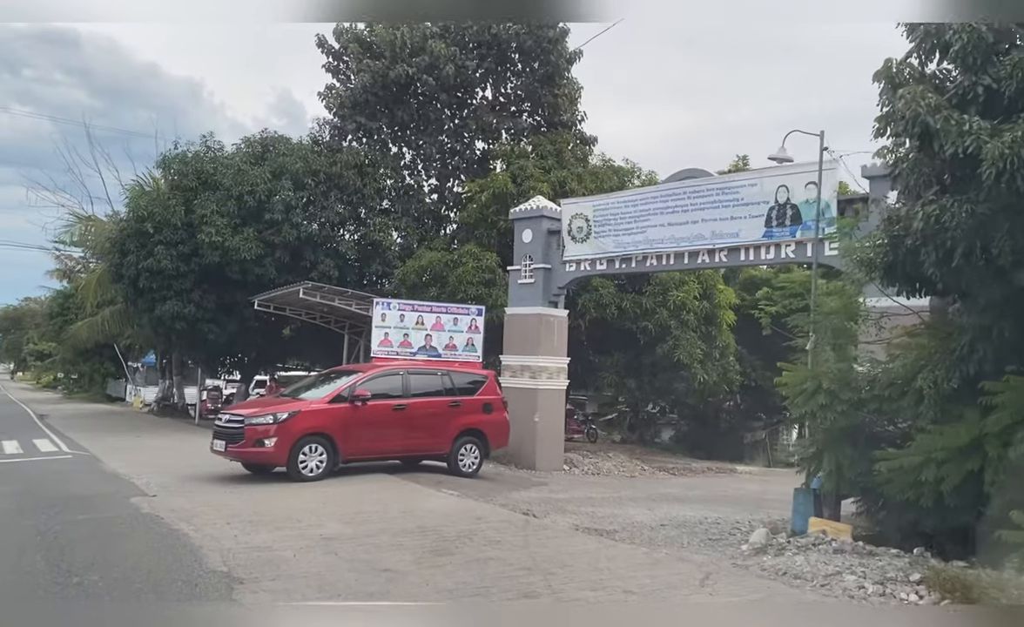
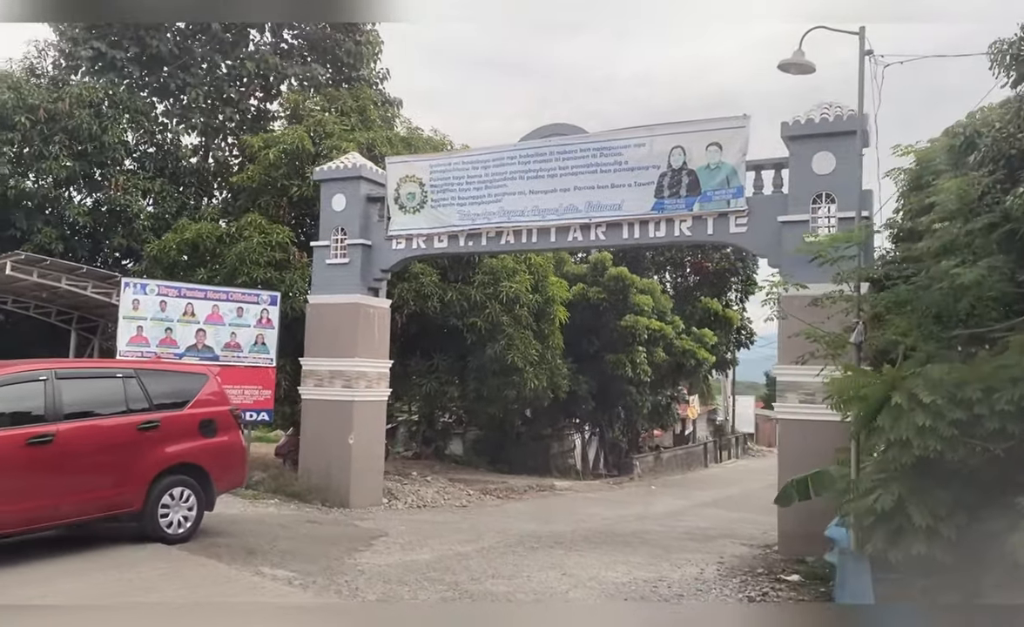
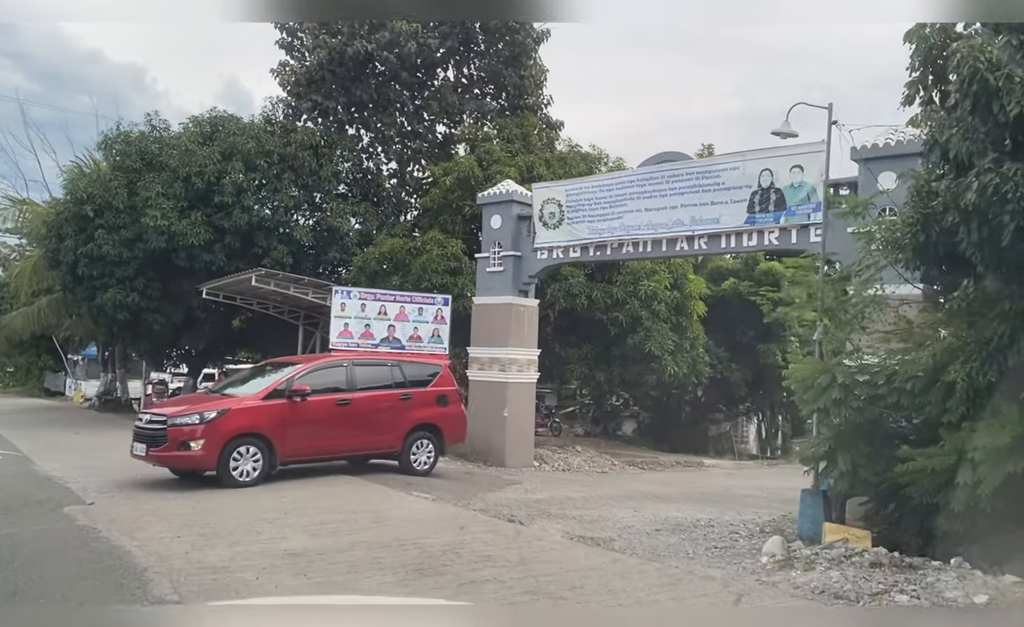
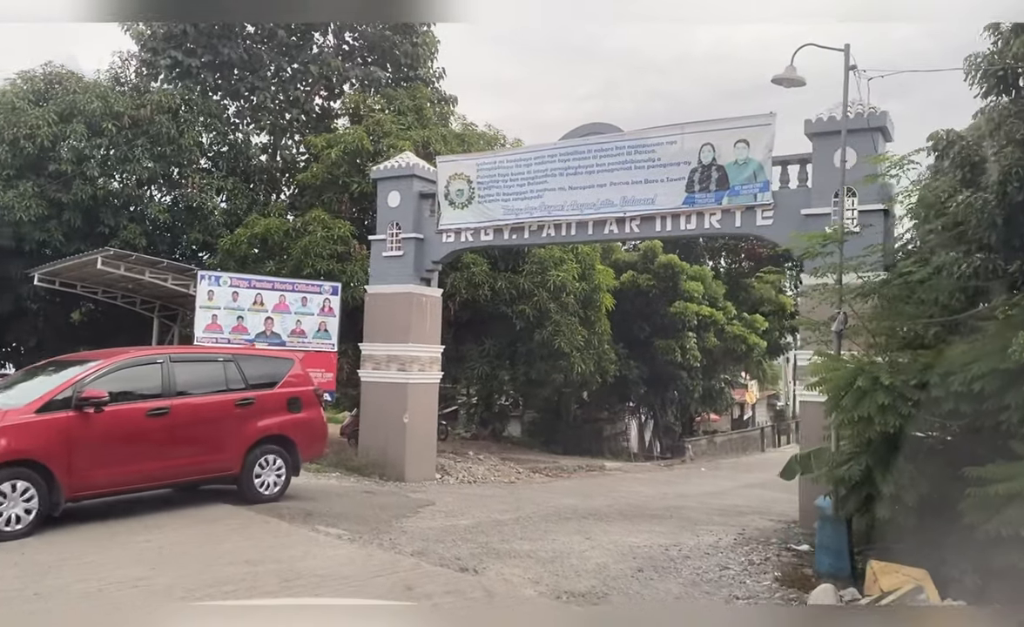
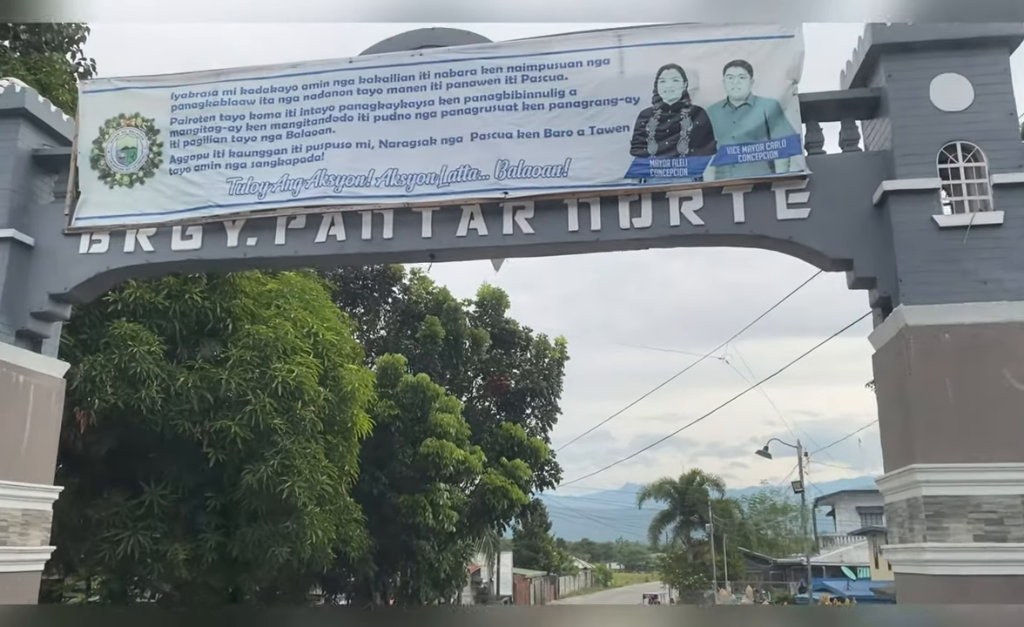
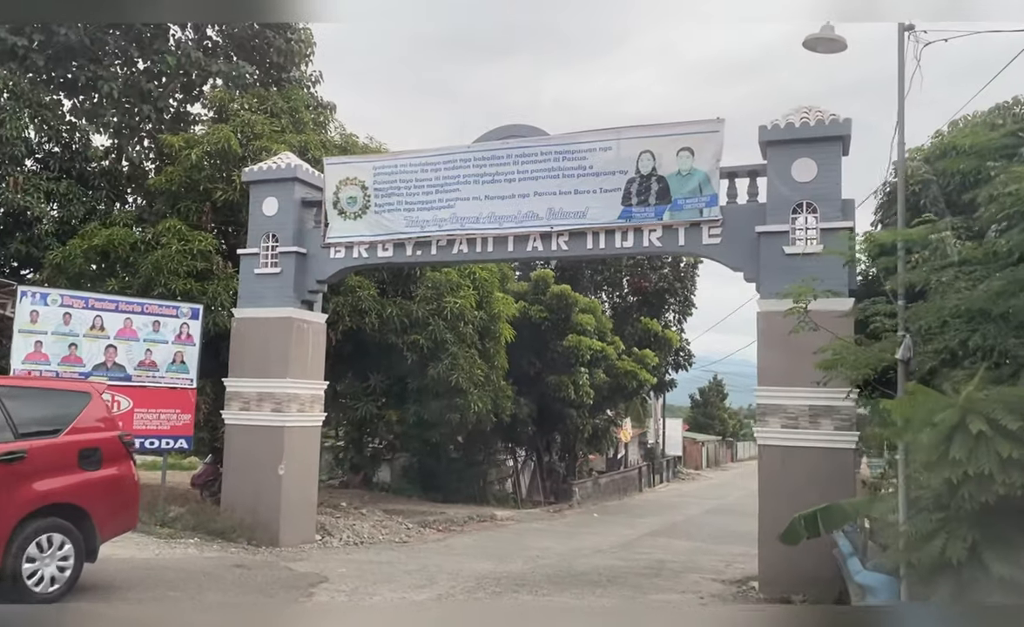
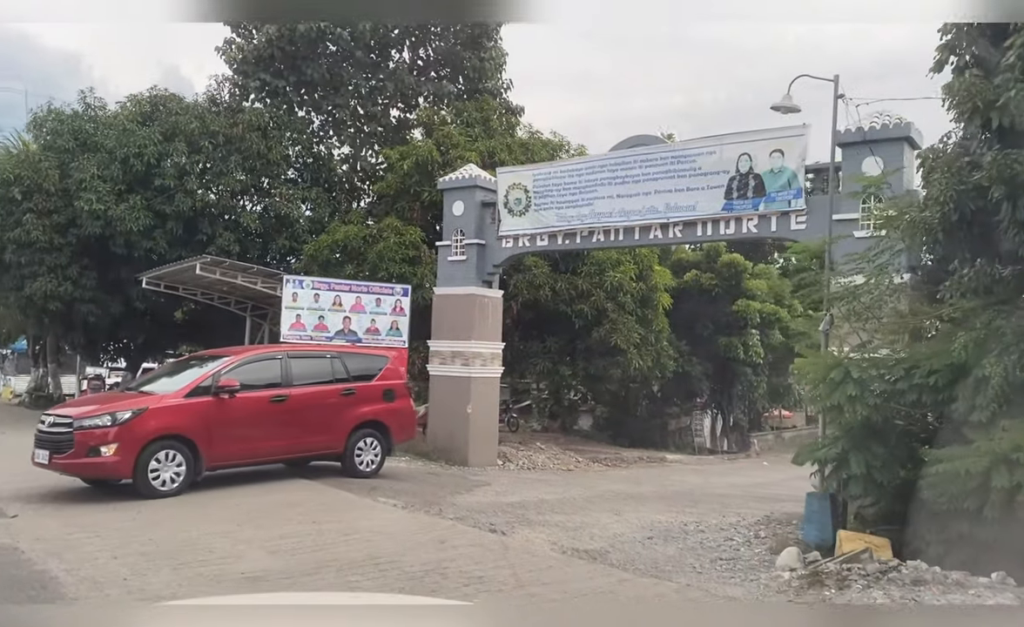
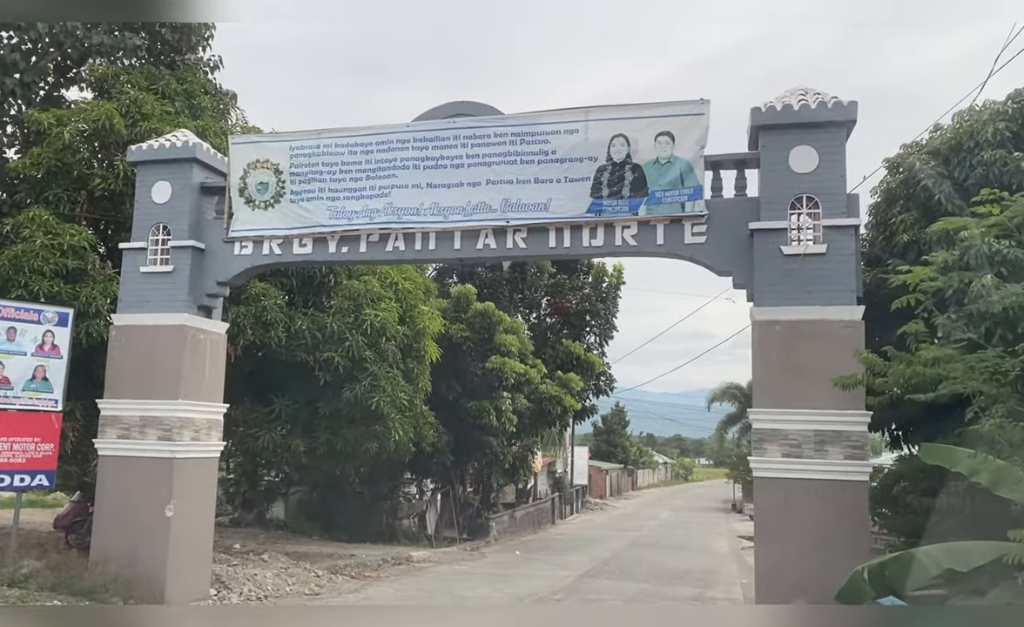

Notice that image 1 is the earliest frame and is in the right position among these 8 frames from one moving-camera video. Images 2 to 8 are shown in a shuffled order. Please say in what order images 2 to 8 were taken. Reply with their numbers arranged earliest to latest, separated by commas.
3, 7, 4, 2, 6, 8, 5
